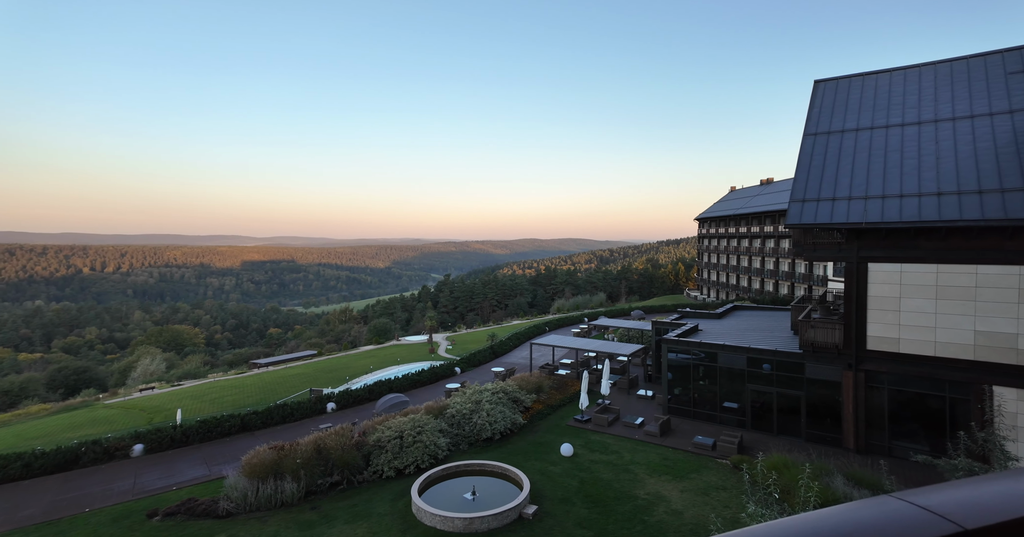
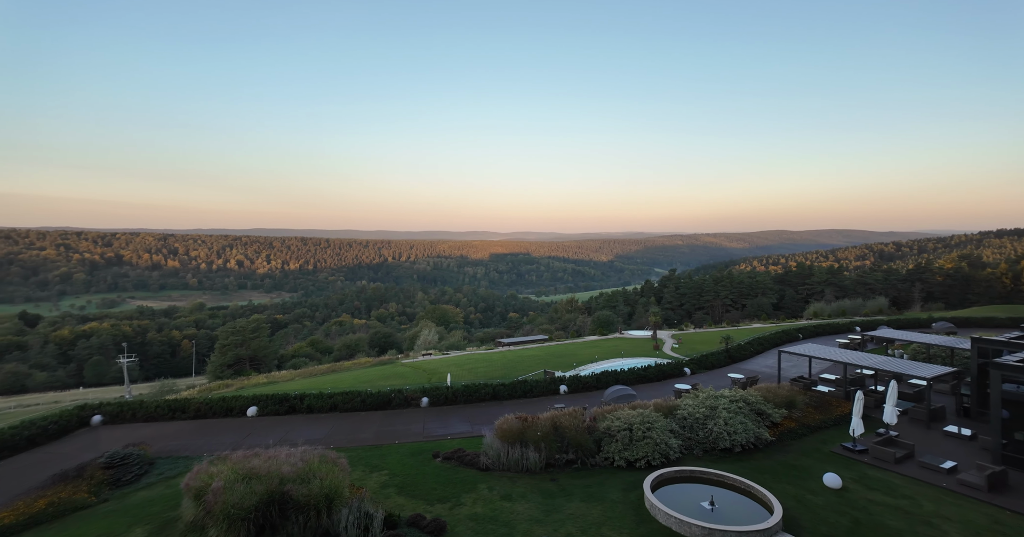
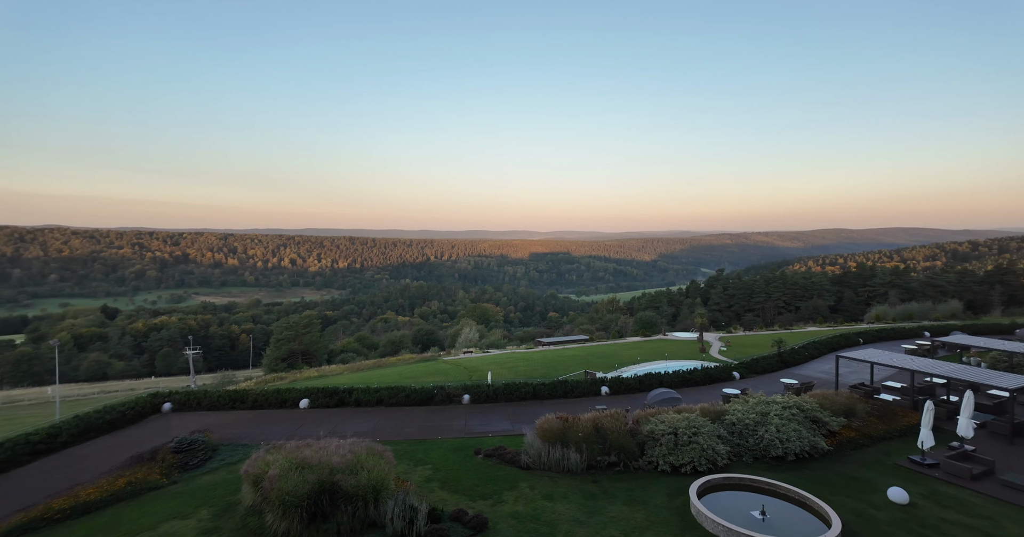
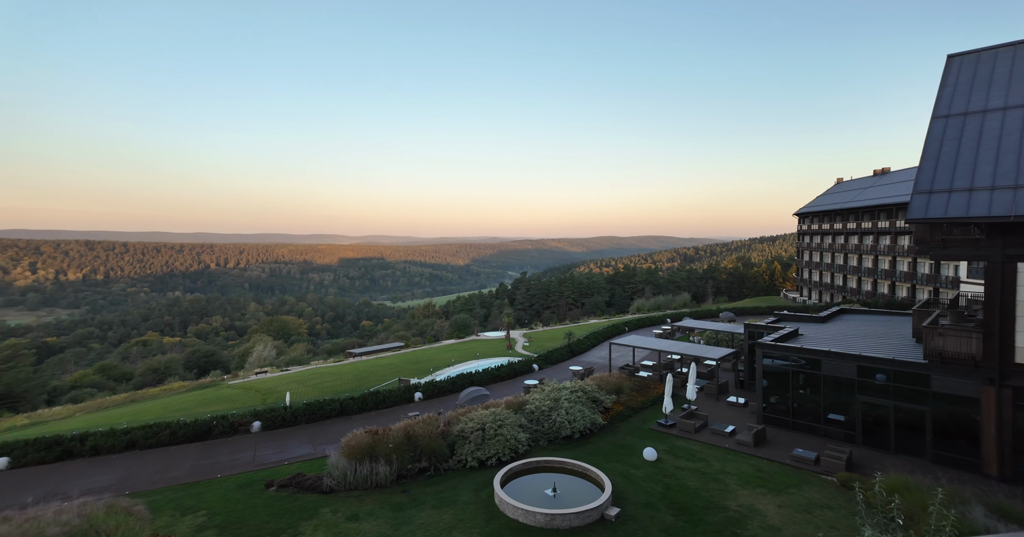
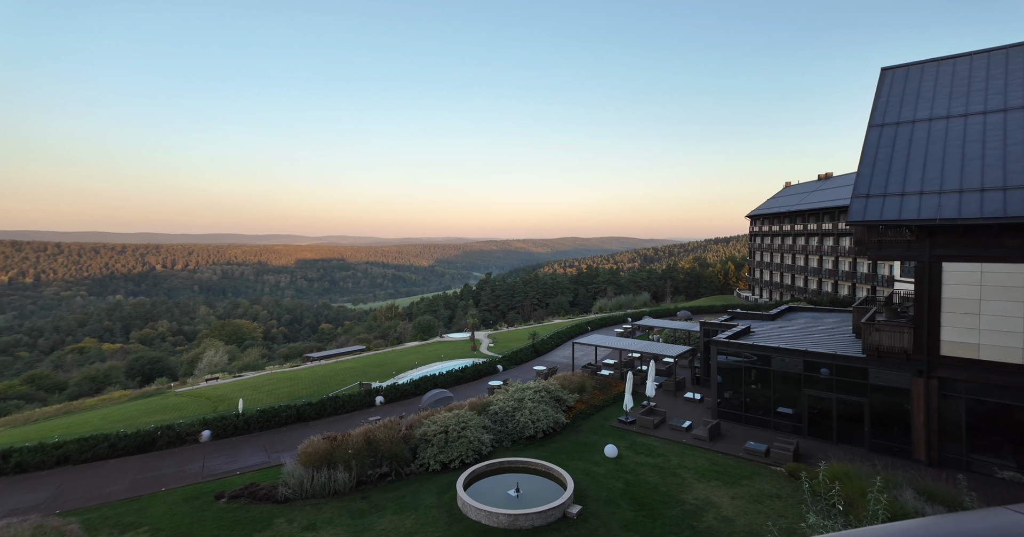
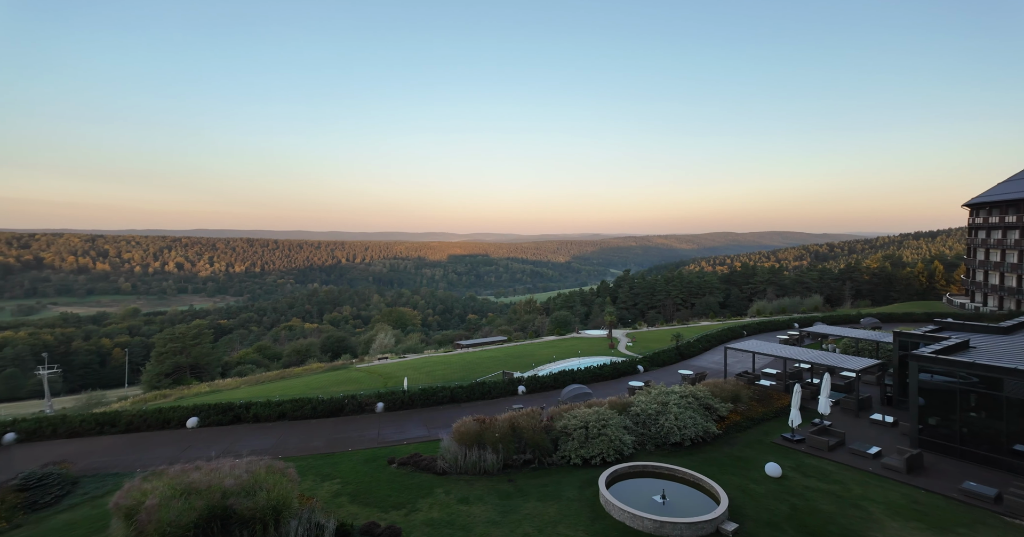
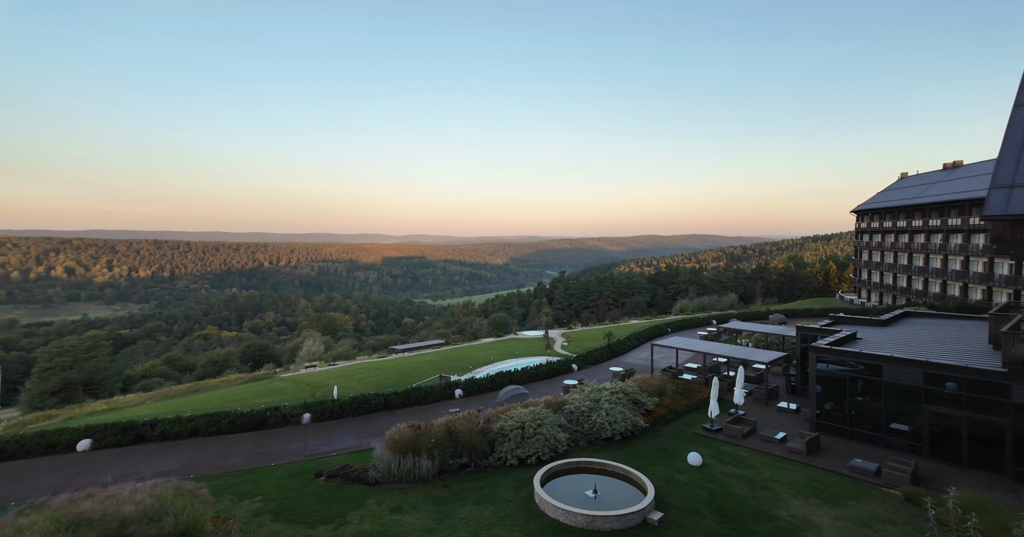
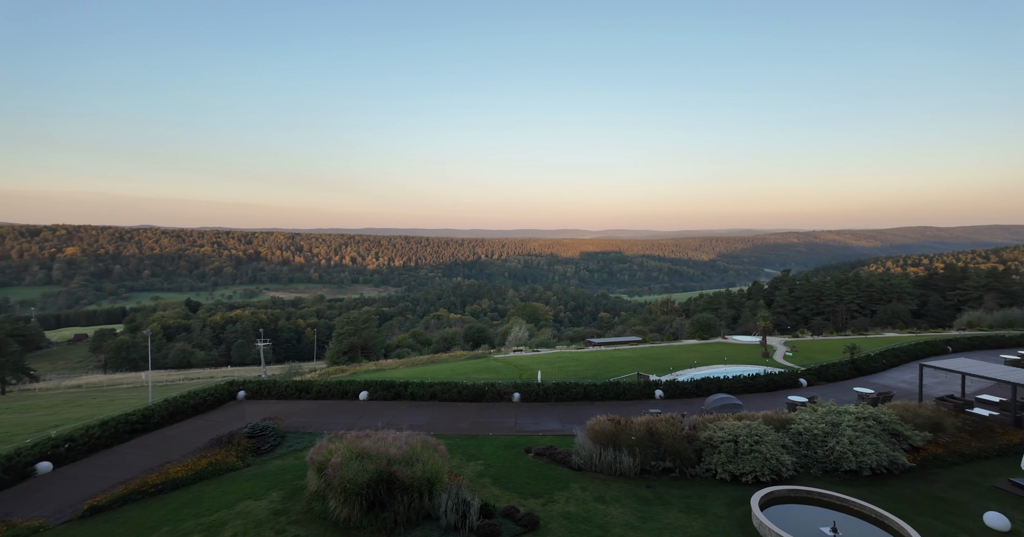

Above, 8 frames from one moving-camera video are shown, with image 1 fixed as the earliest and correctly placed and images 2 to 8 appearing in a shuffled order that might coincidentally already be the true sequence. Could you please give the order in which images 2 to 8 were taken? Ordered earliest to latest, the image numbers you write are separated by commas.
5, 4, 7, 6, 2, 3, 8
